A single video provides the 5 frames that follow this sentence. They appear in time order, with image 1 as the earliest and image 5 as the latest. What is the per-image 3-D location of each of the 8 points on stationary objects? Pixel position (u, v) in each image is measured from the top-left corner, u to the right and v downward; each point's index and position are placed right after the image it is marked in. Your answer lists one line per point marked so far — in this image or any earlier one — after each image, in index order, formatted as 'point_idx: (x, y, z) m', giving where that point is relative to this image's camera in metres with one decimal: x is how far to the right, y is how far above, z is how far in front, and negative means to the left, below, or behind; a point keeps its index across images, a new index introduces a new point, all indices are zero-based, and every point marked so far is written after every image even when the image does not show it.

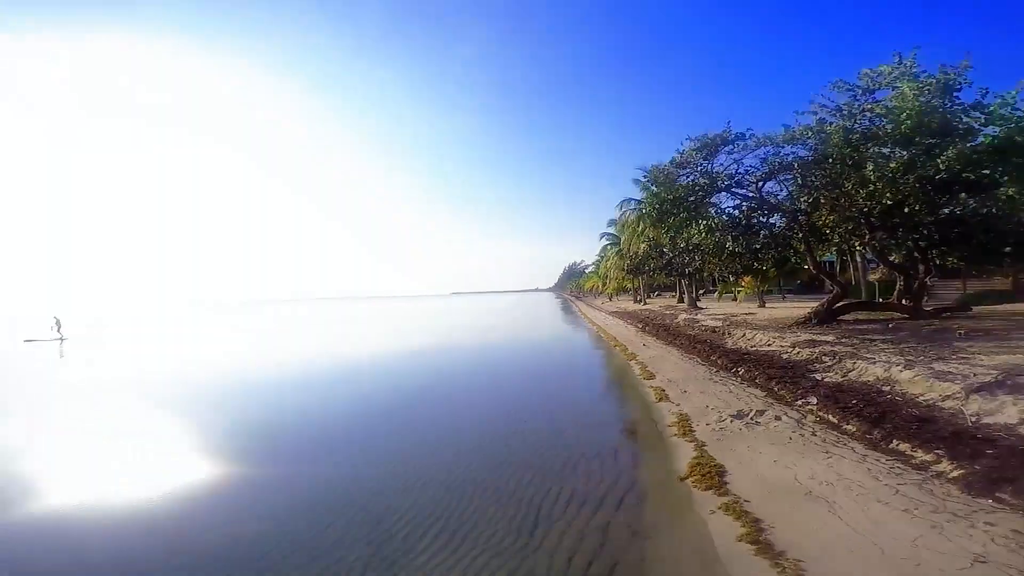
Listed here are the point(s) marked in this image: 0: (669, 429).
0: (+3.2, -2.9, +9.5) m
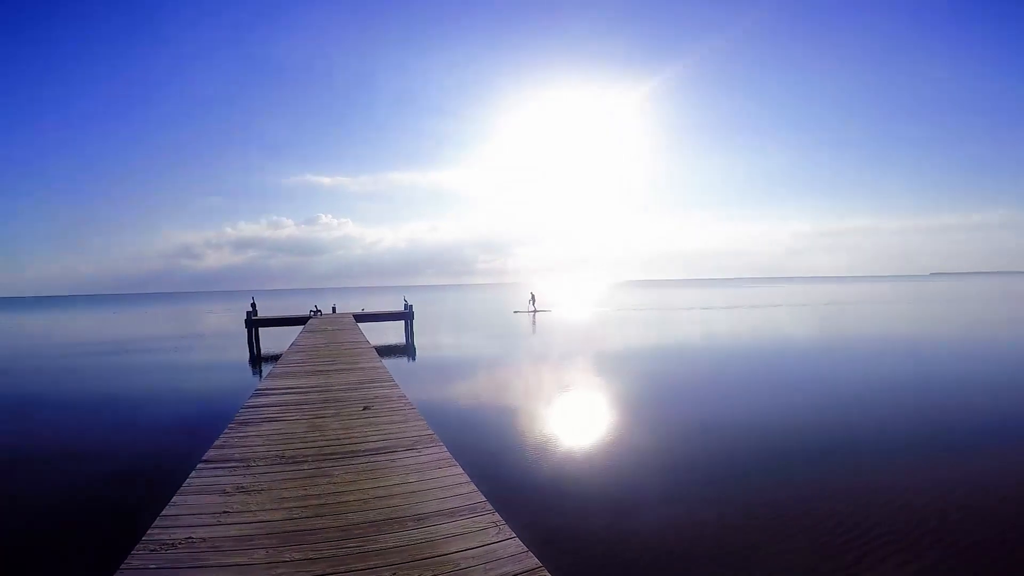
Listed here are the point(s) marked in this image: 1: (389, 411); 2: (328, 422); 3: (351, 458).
0: (+9.8, -2.7, +3.3) m
1: (-1.2, -1.2, +4.7) m
2: (-1.7, -1.2, +4.2) m
3: (-1.2, -1.3, +3.4) m
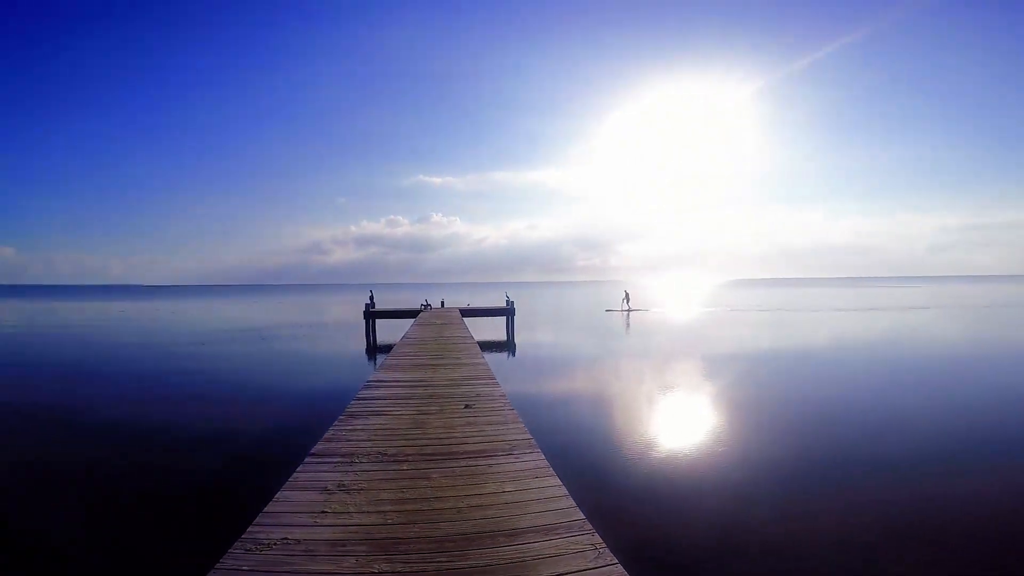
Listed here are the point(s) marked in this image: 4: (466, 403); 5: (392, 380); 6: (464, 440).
0: (+10.2, -2.9, +0.9) m
1: (-0.2, -1.2, +4.6) m
2: (-0.8, -1.2, +4.2) m
3: (-0.5, -1.3, +3.4) m
4: (-0.5, -1.2, +4.8) m
5: (-1.5, -1.2, +5.7) m
6: (-0.4, -1.3, +3.8) m
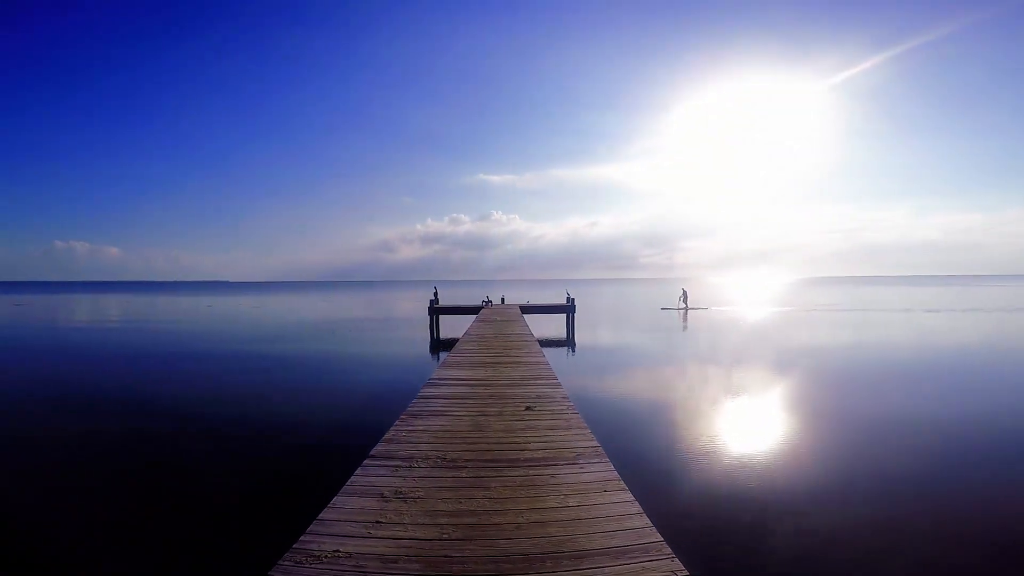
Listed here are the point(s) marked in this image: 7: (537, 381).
0: (+10.2, -3.0, -0.7) m
1: (+0.4, -1.2, +4.3) m
2: (-0.2, -1.2, +4.0) m
3: (0.0, -1.3, +3.2) m
4: (+0.1, -1.2, +4.6) m
5: (-0.8, -1.1, +5.6) m
6: (+0.1, -1.2, +3.6) m
7: (+0.3, -1.2, +5.7) m
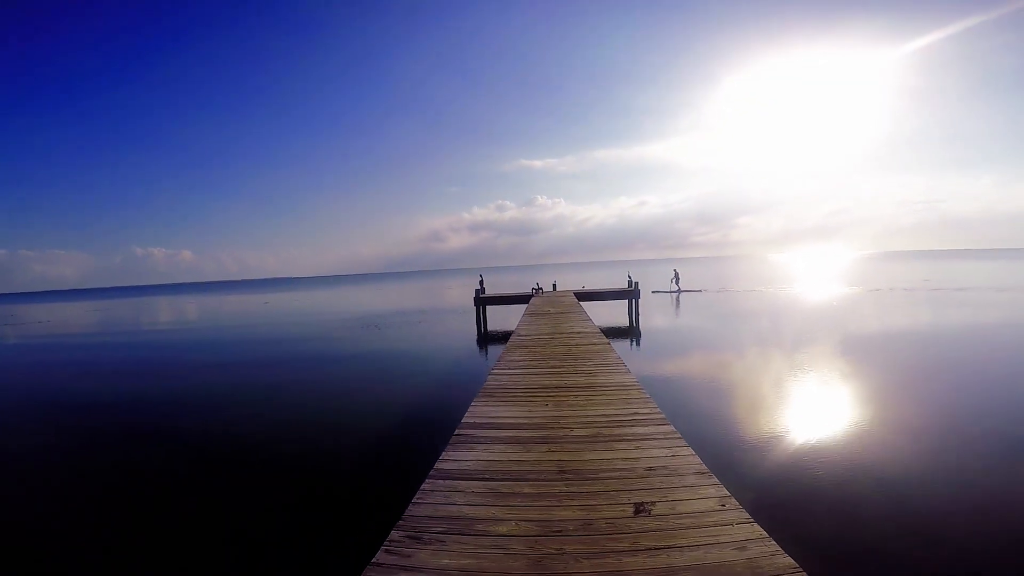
0: (+10.1, -2.7, -3.7) m
1: (+0.8, -1.1, +2.2) m
2: (+0.2, -1.1, +2.0) m
3: (+0.3, -1.2, +1.2) m
4: (+0.6, -1.1, +2.5) m
5: (-0.1, -1.0, +3.6) m
6: (+0.5, -1.2, +1.5) m
7: (+0.9, -1.0, +3.6) m
